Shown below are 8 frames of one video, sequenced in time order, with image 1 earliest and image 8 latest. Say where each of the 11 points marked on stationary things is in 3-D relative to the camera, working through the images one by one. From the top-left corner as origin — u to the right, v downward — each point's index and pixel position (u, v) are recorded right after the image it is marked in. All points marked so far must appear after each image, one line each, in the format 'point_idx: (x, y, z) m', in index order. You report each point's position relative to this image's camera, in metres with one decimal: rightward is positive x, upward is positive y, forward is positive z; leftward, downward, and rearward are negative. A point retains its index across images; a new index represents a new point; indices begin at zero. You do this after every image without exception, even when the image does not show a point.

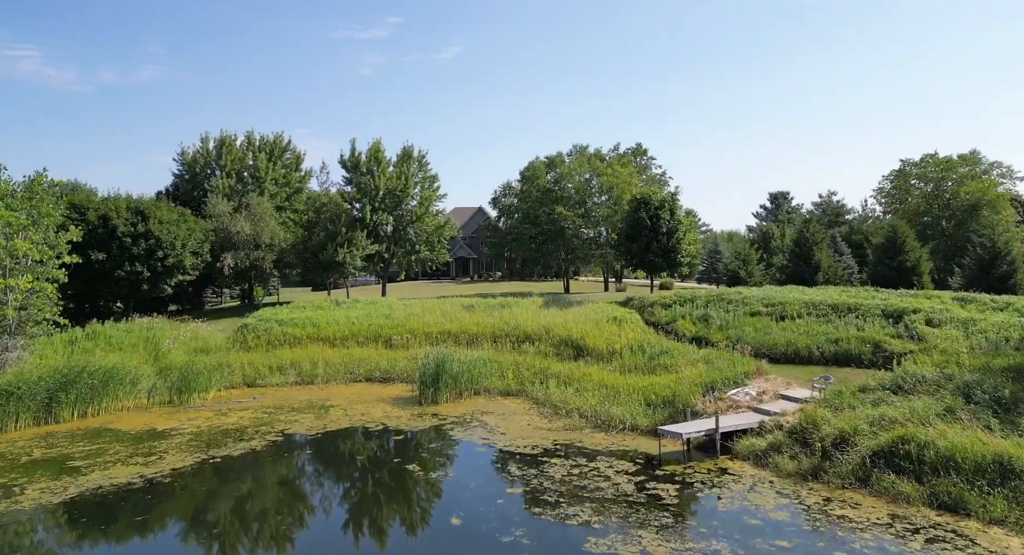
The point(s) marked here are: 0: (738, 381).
0: (+5.9, -2.7, +18.2) m
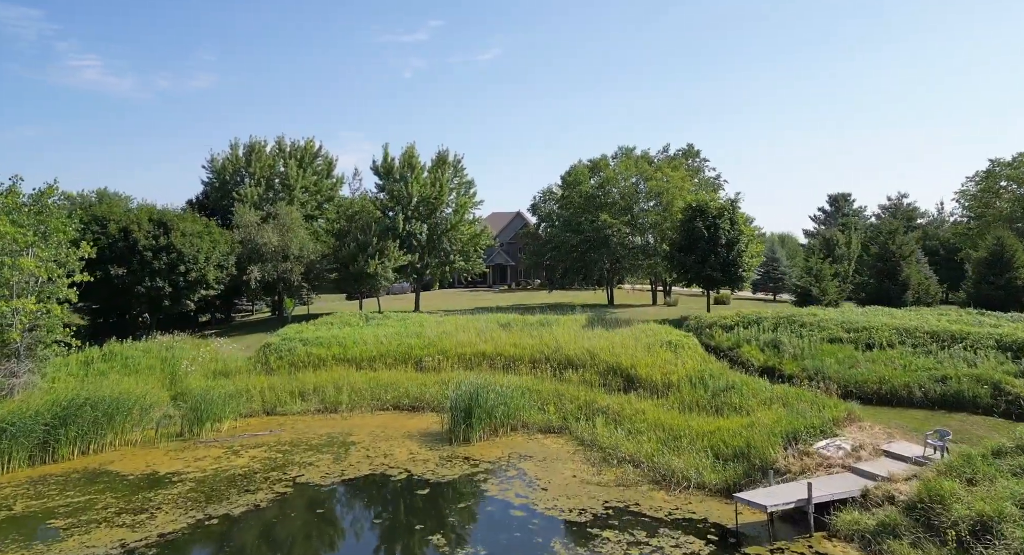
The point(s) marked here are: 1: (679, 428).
0: (+6.8, -3.3, +15.3) m
1: (+4.2, -3.8, +17.4) m
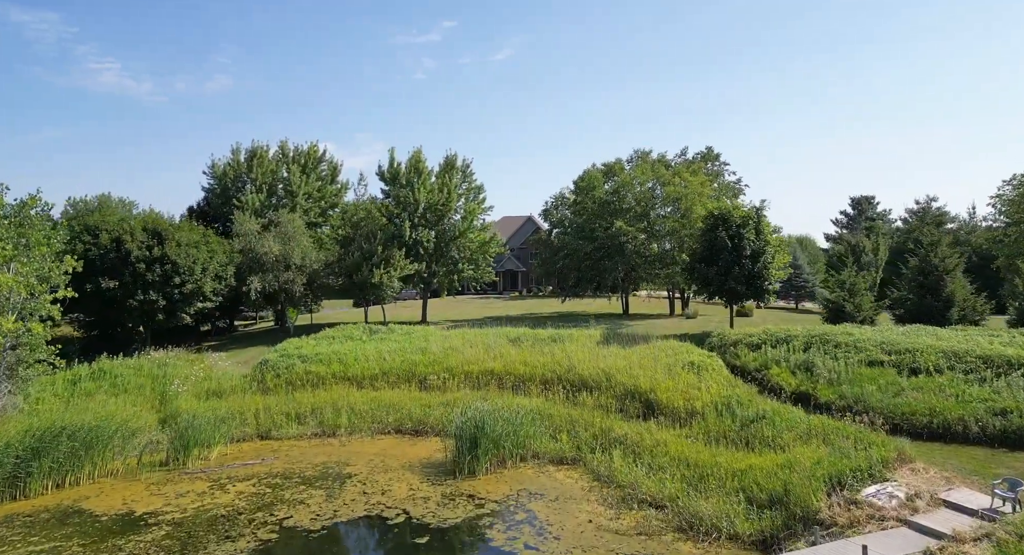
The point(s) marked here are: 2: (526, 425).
0: (+7.0, -3.8, +13.5) m
1: (+4.4, -4.2, +15.8) m
2: (+0.4, -4.1, +19.3) m
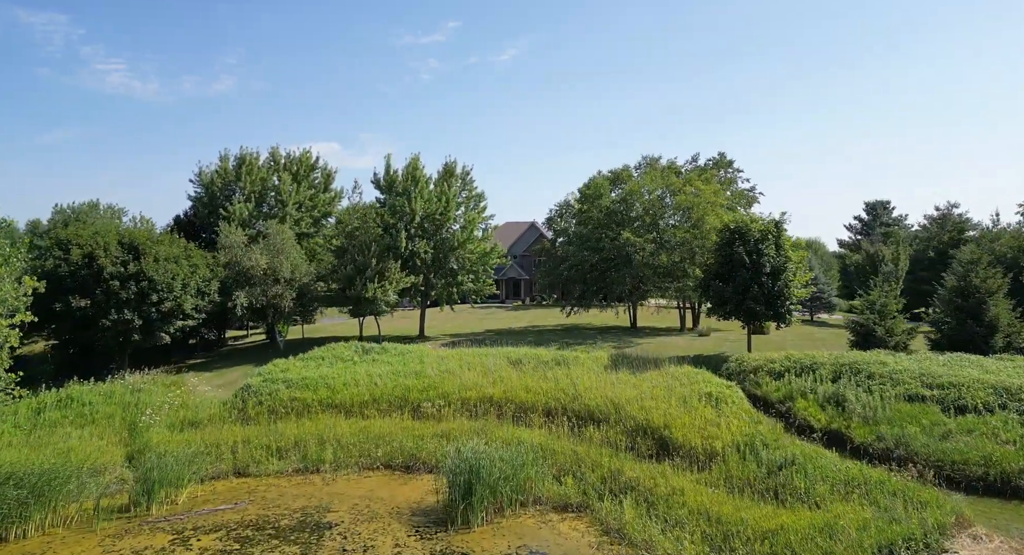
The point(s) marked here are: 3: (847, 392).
0: (+6.9, -4.4, +11.6) m
1: (+4.3, -4.9, +13.9) m
2: (+0.4, -4.7, +17.4) m
3: (+8.8, -3.0, +18.4) m
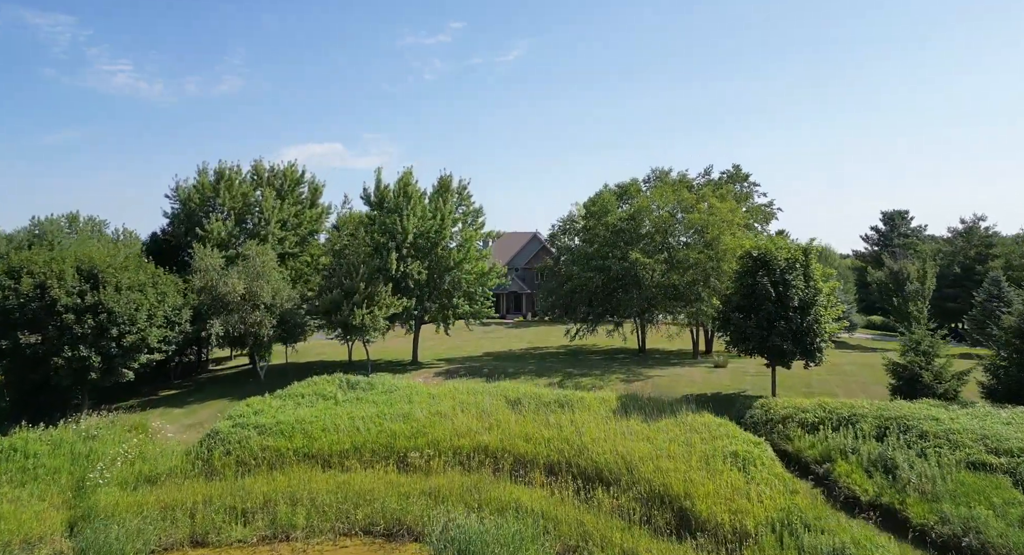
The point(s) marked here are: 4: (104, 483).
0: (+6.8, -5.4, +9.0) m
1: (+4.2, -5.9, +11.3) m
2: (+0.3, -5.8, +14.9) m
3: (+8.8, -4.0, +15.8) m
4: (-11.2, -5.6, +19.2) m
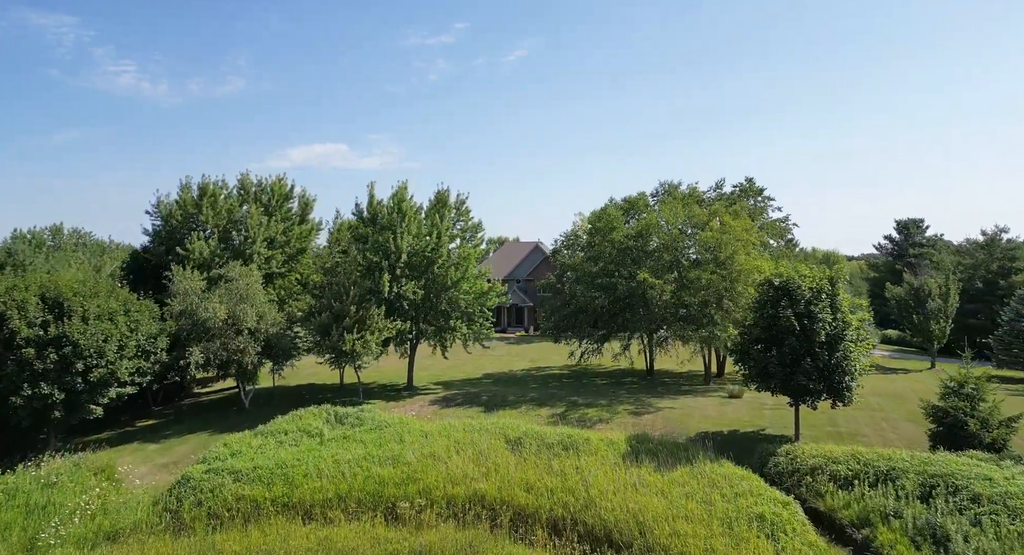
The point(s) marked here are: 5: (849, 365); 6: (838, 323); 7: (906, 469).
0: (+6.7, -6.3, +7.1) m
1: (+4.2, -6.8, +9.4) m
2: (+0.2, -6.6, +13.0) m
3: (+8.7, -4.9, +13.9) m
4: (-11.2, -6.5, +17.3) m
5: (+9.4, -2.4, +19.5) m
6: (+9.2, -1.3, +19.6) m
7: (+9.1, -4.4, +16.1) m
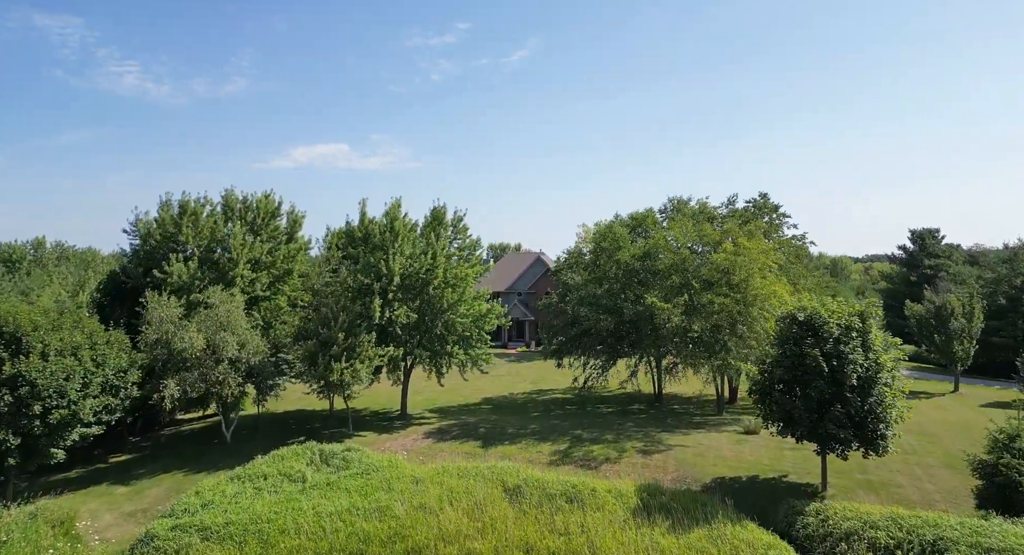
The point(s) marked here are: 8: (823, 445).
0: (+6.7, -7.2, +5.2) m
1: (+4.1, -7.7, +7.5) m
2: (+0.2, -7.6, +11.1) m
3: (+8.6, -5.8, +12.0) m
4: (-11.3, -7.5, +15.5) m
5: (+9.4, -3.3, +17.6) m
6: (+9.1, -2.2, +17.7) m
7: (+9.0, -5.3, +14.2) m
8: (+8.1, -4.3, +18.0) m
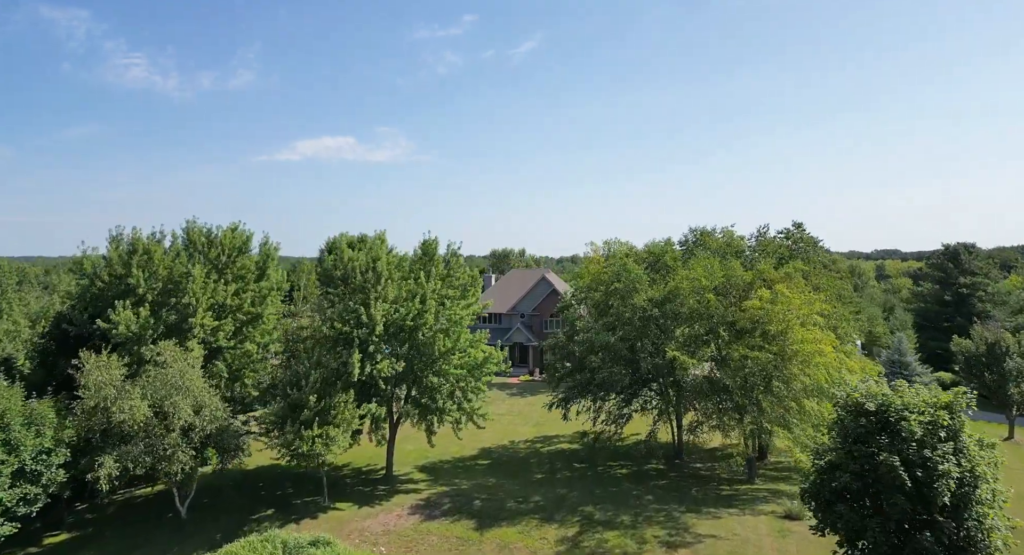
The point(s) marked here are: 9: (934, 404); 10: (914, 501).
0: (+6.5, -9.1, +1.4) m
1: (+3.9, -9.5, +3.7) m
2: (0.0, -9.4, +7.4) m
3: (+8.5, -7.6, +8.2) m
4: (-11.4, -9.3, +11.8) m
5: (+9.3, -5.1, +13.7) m
6: (+9.0, -3.9, +13.9) m
7: (+8.9, -7.1, +10.4) m
8: (+8.0, -6.1, +14.2) m
9: (+8.9, -2.6, +14.6) m
10: (+8.1, -4.5, +14.0) m
